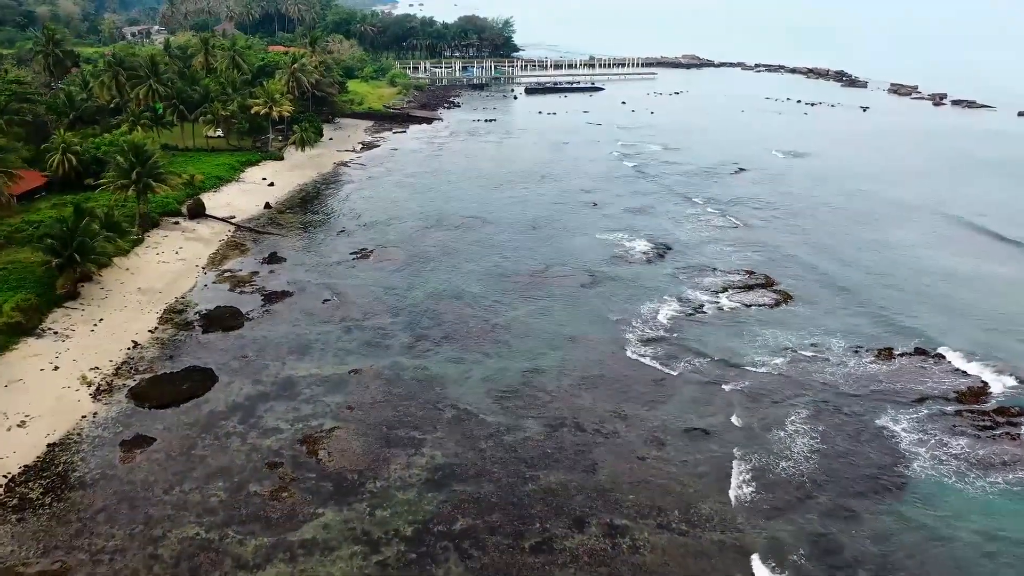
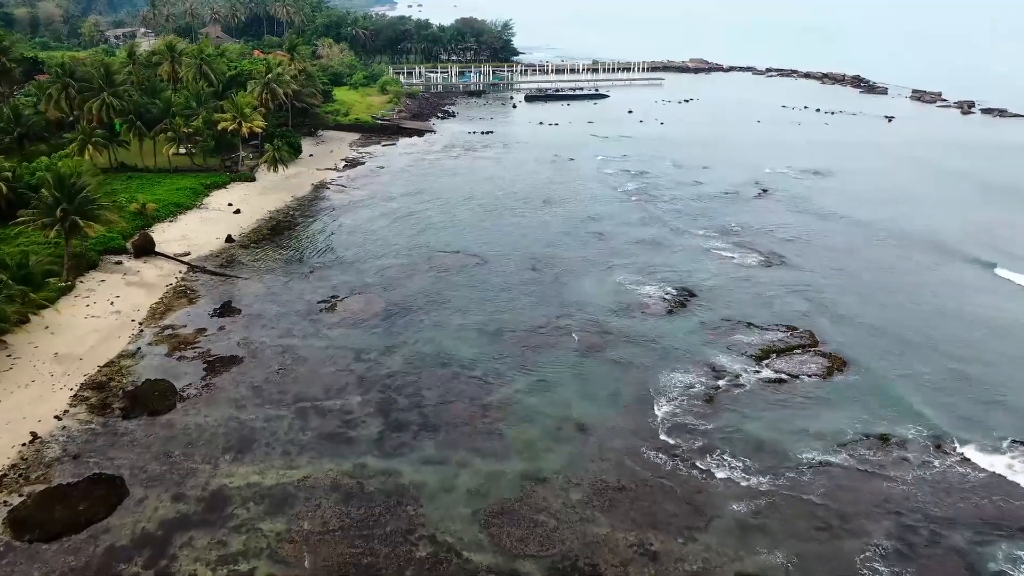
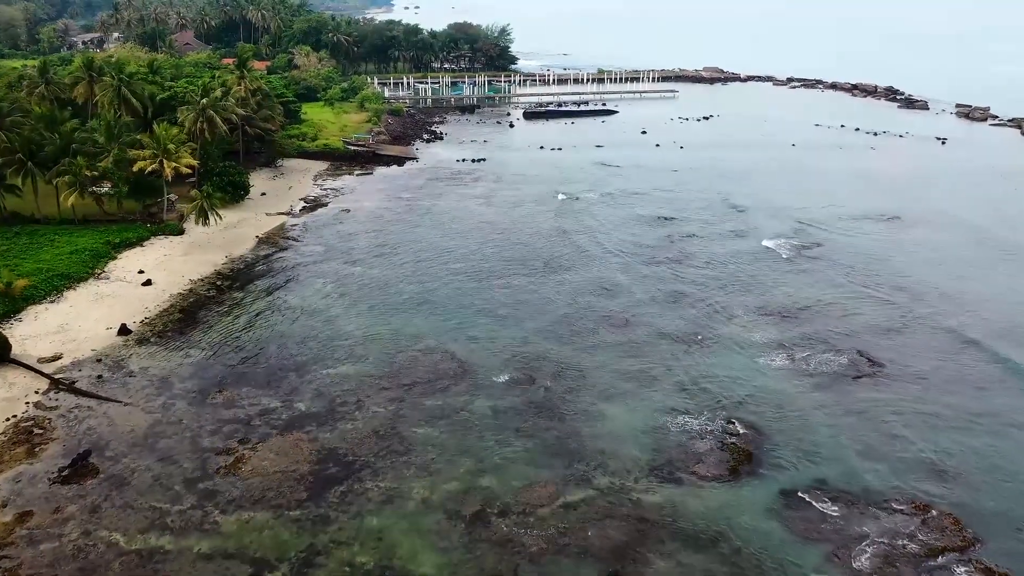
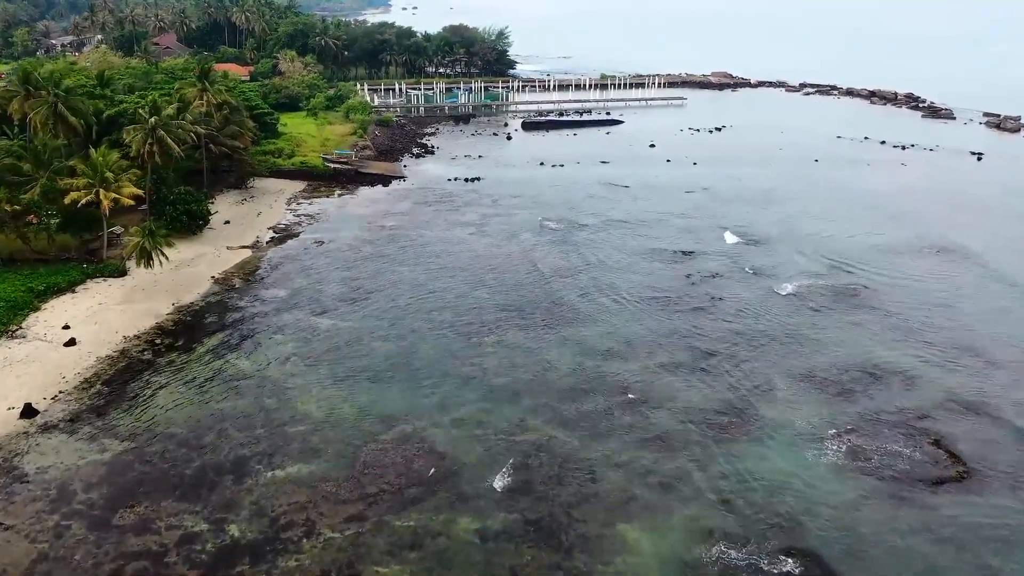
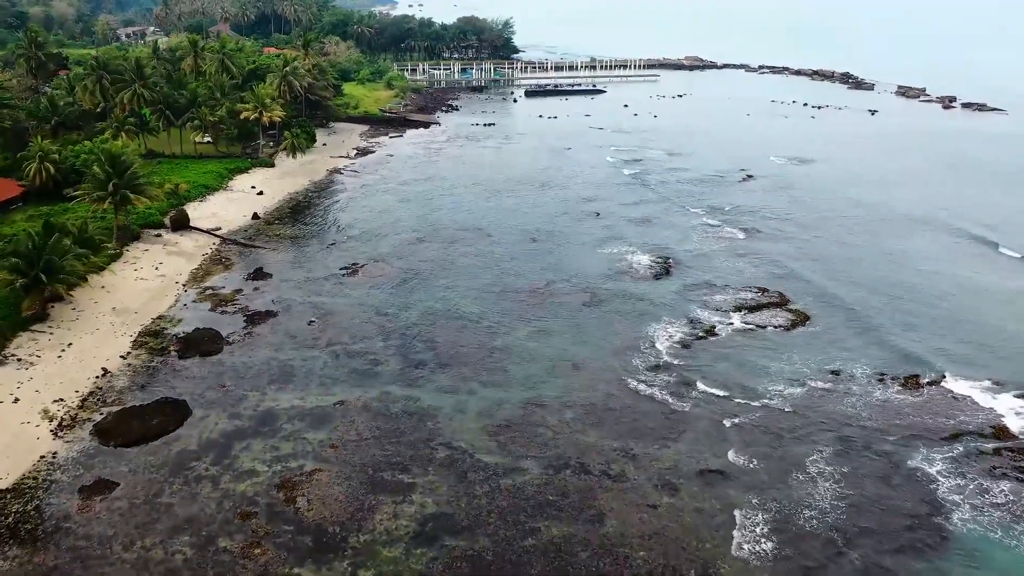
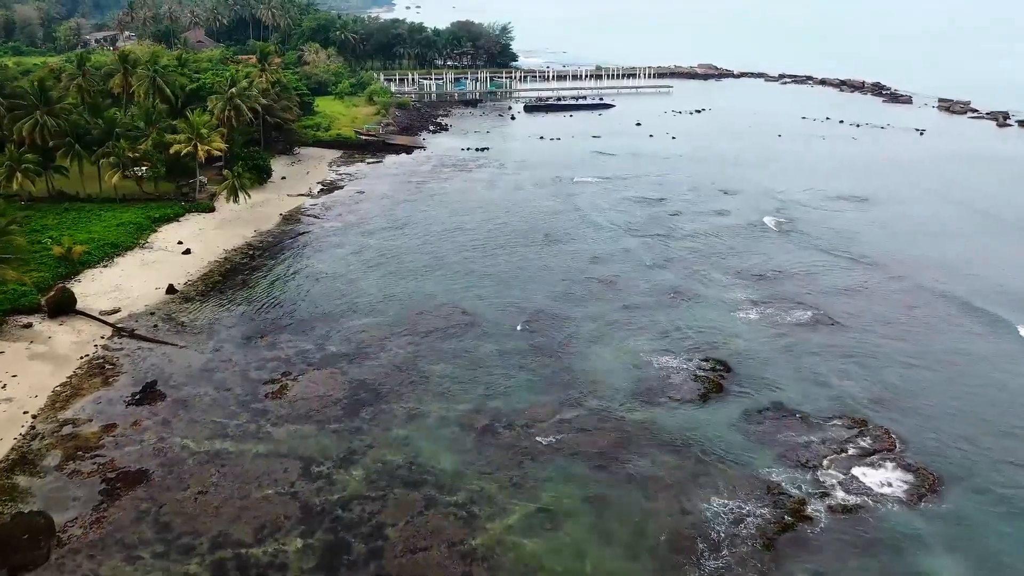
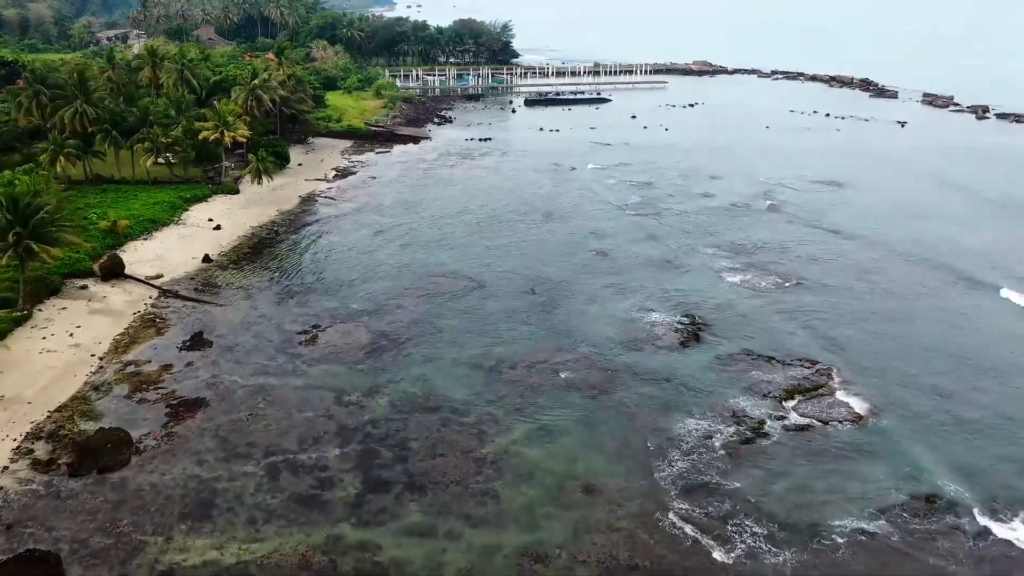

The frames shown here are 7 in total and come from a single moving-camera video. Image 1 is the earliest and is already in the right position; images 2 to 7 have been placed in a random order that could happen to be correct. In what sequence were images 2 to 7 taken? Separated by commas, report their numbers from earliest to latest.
5, 2, 7, 6, 3, 4
